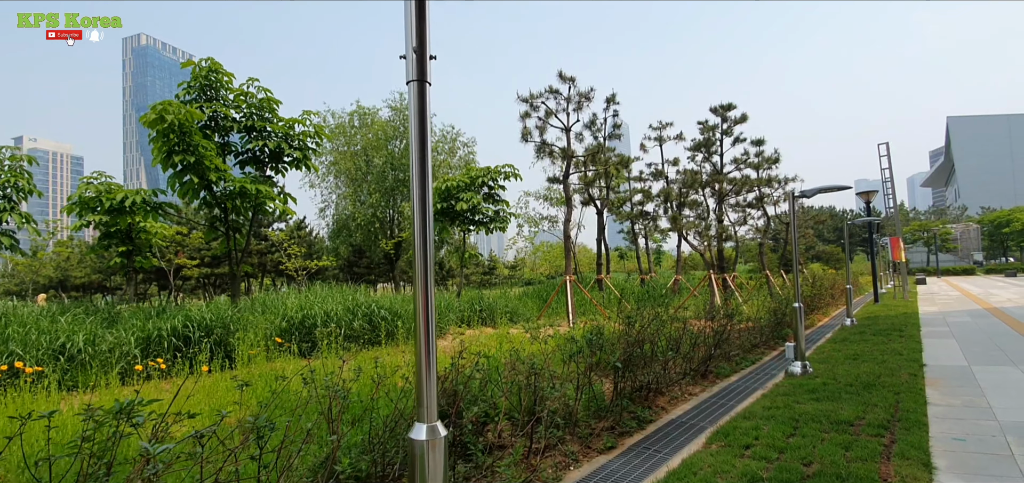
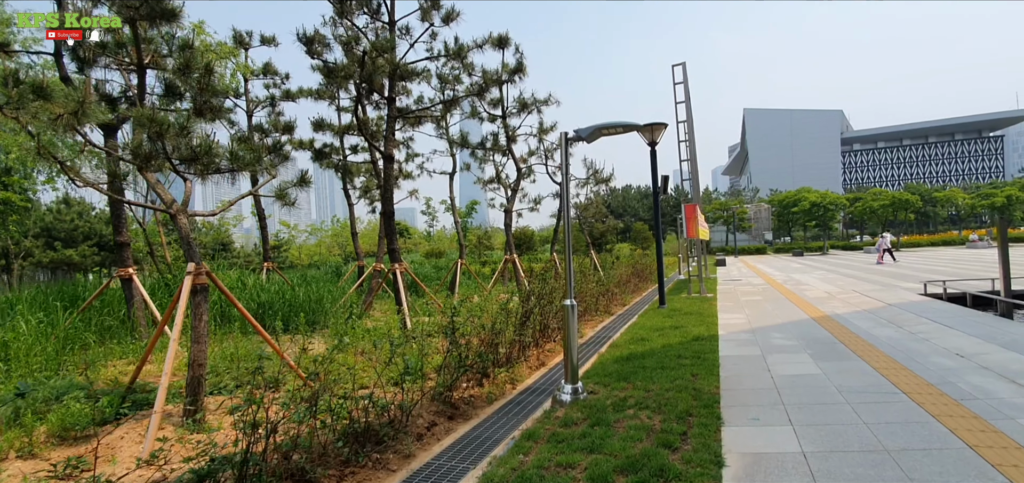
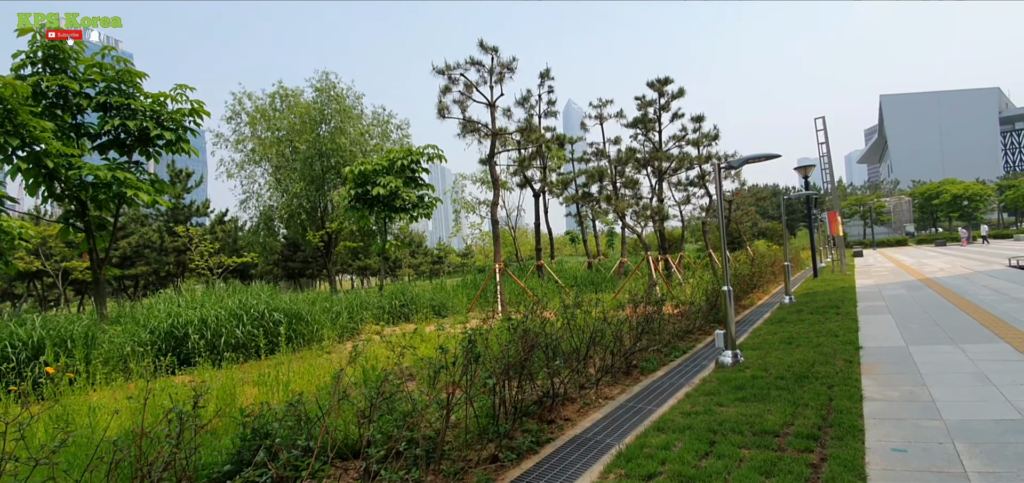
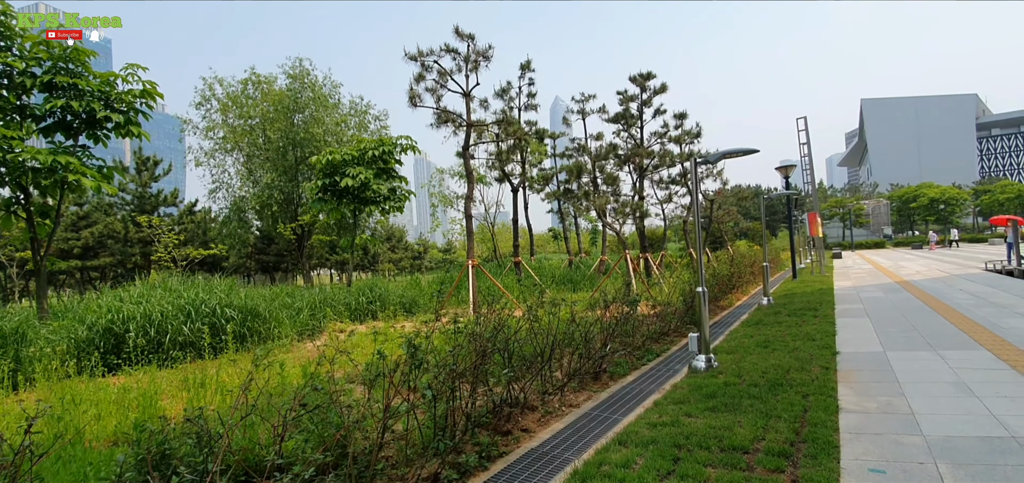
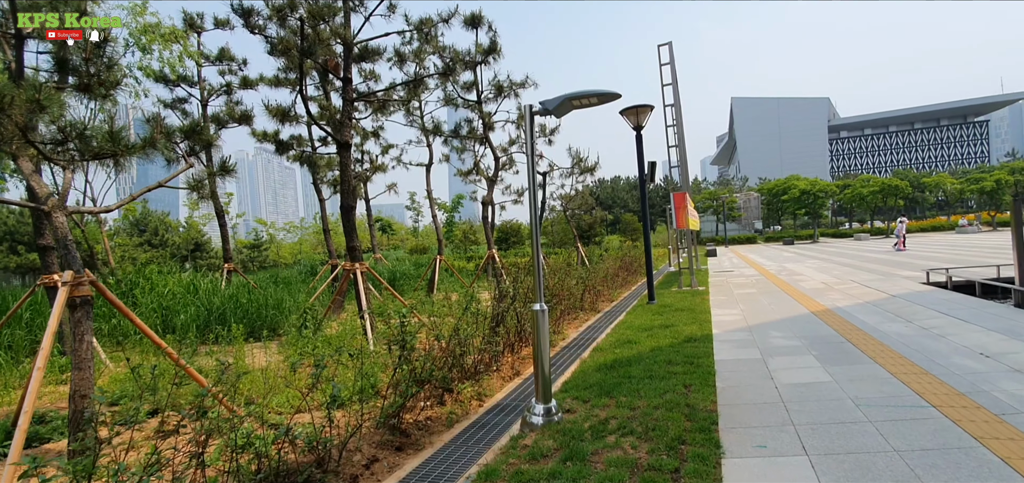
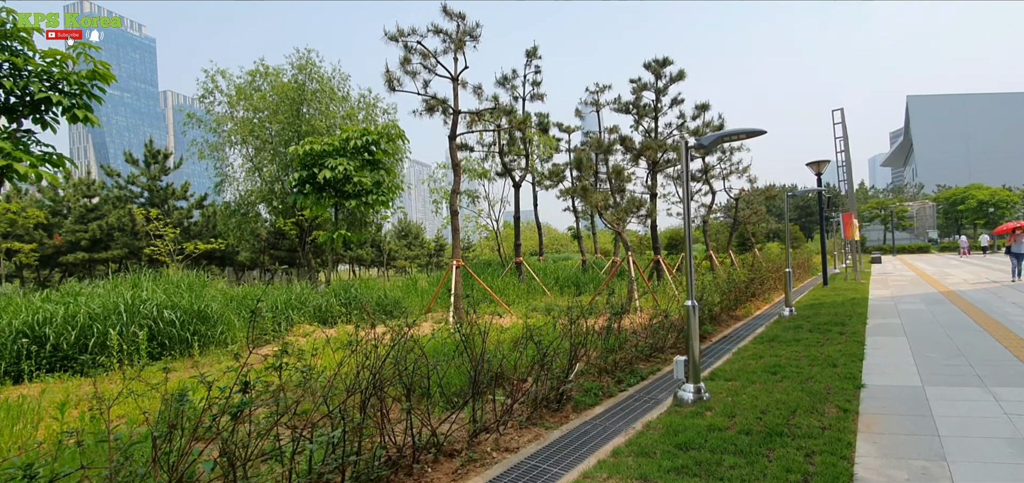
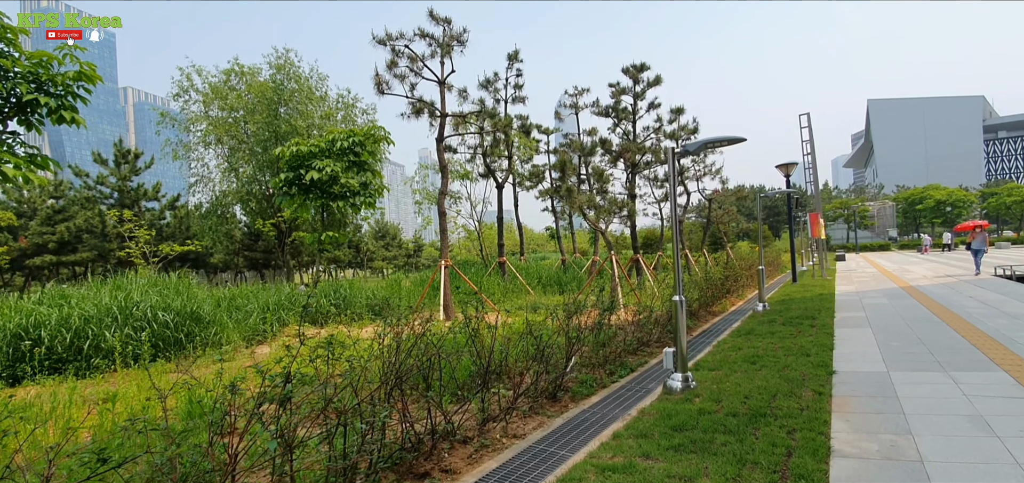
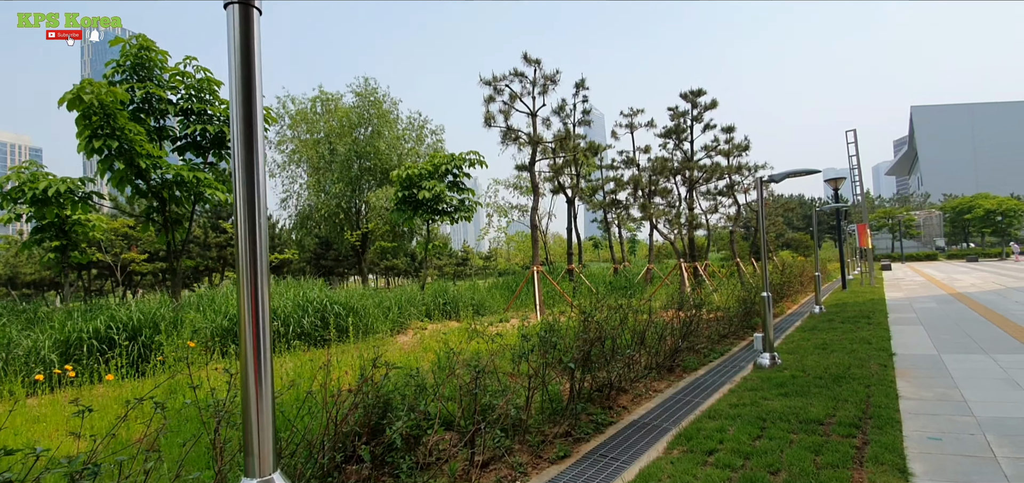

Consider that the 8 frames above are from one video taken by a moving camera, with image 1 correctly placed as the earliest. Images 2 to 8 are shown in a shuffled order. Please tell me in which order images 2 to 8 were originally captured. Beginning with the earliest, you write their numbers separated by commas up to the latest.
8, 3, 4, 7, 6, 2, 5
